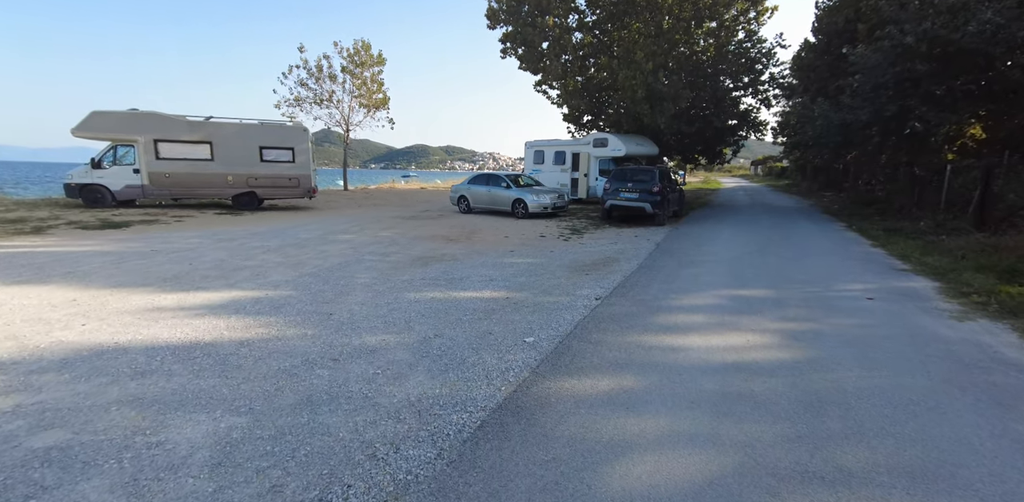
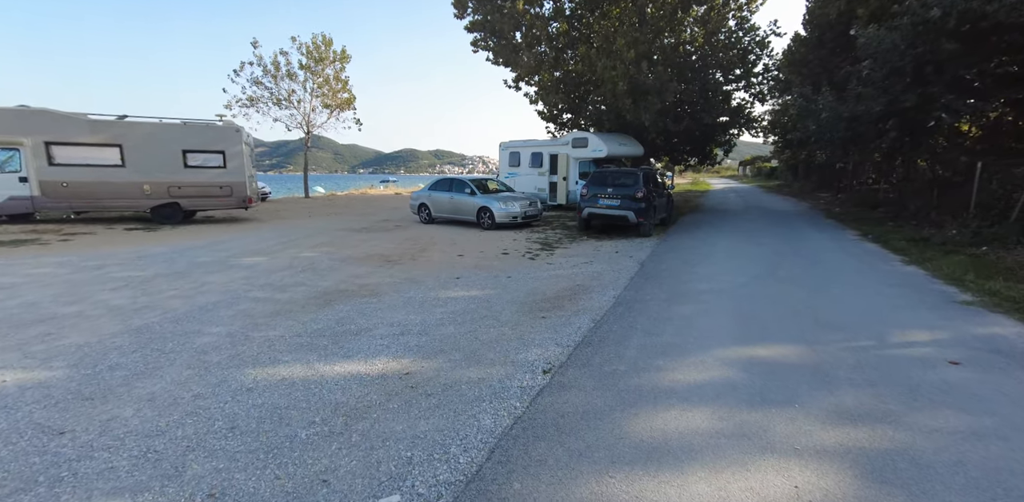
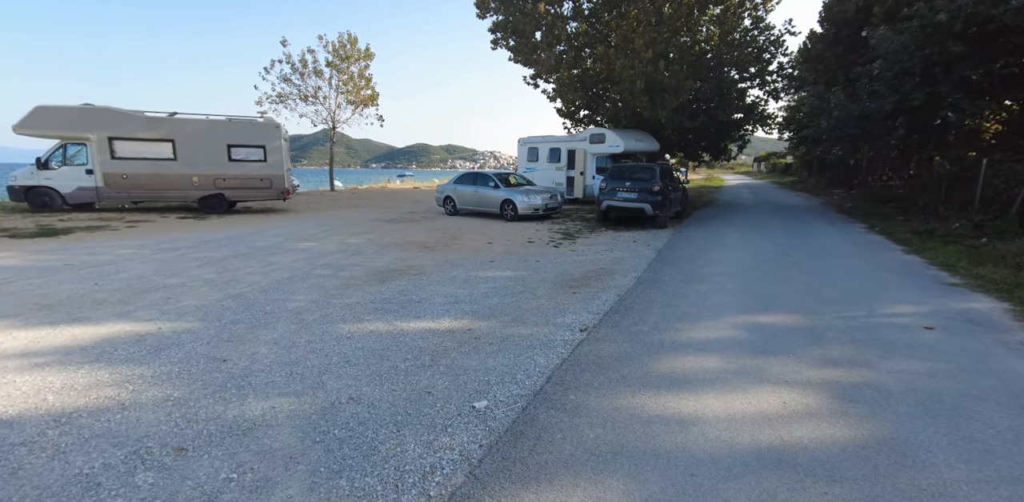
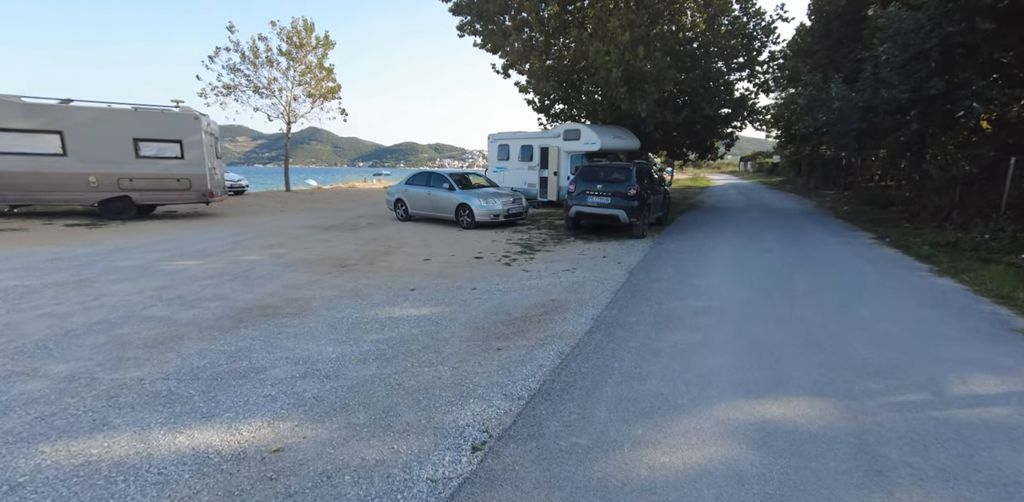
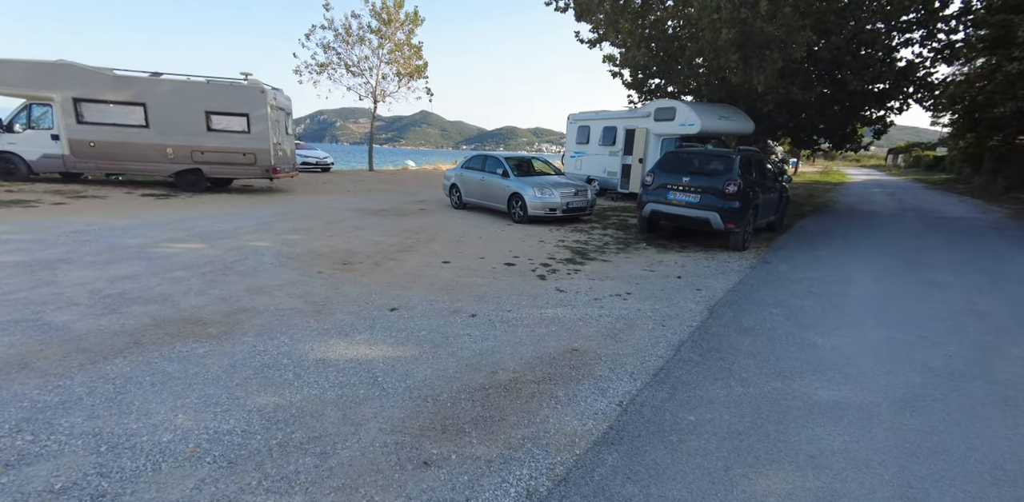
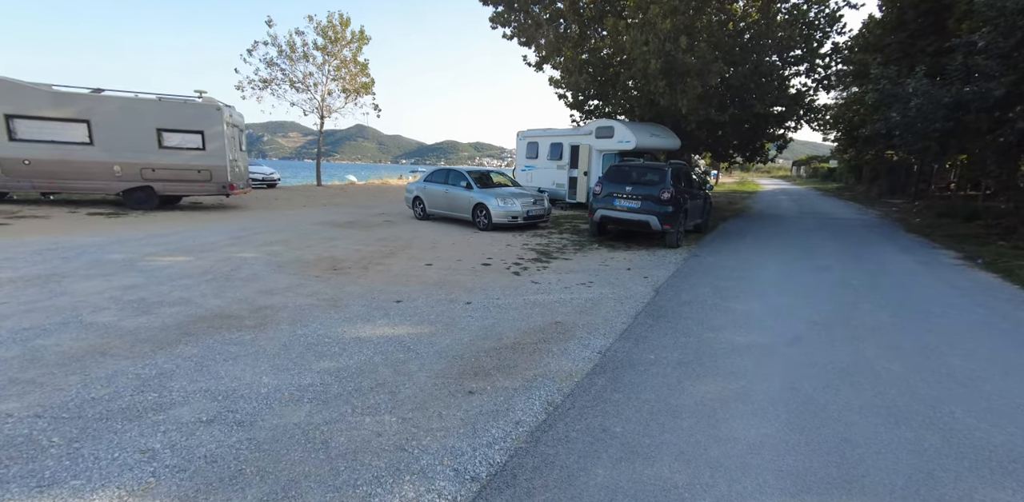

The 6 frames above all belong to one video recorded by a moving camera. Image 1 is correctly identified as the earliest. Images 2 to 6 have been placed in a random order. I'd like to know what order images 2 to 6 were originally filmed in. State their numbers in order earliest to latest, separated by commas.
3, 2, 4, 6, 5
